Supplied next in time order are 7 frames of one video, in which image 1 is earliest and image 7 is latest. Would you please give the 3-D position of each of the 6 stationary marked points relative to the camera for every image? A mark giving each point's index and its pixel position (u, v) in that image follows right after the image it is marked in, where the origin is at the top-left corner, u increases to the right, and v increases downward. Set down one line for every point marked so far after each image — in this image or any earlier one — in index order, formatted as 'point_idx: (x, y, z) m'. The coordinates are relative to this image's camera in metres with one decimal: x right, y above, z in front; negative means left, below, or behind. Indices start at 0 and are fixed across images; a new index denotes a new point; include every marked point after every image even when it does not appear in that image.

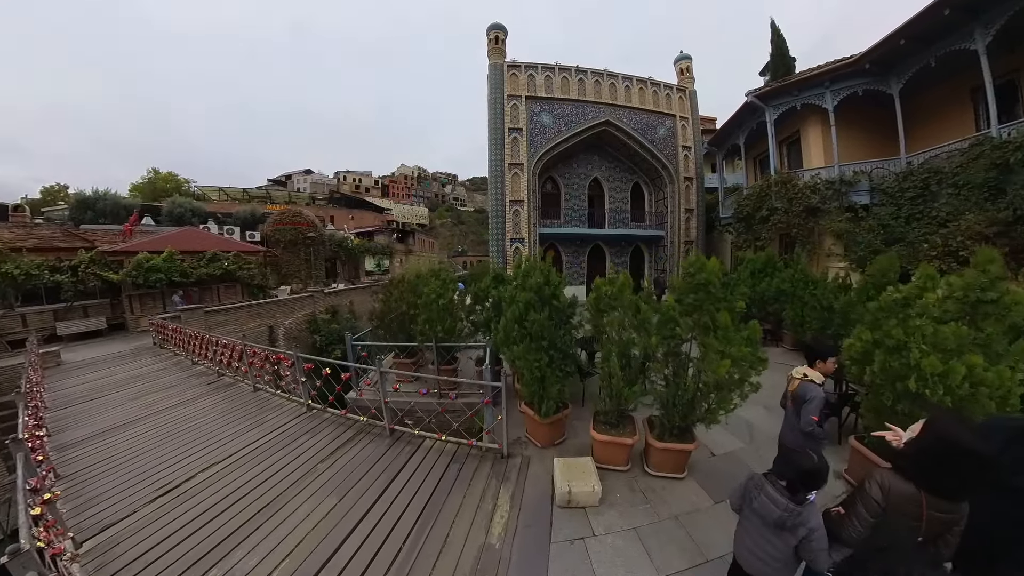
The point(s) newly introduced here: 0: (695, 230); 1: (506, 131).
0: (+5.0, +1.6, +14.1) m
1: (-0.1, +4.0, +13.4) m
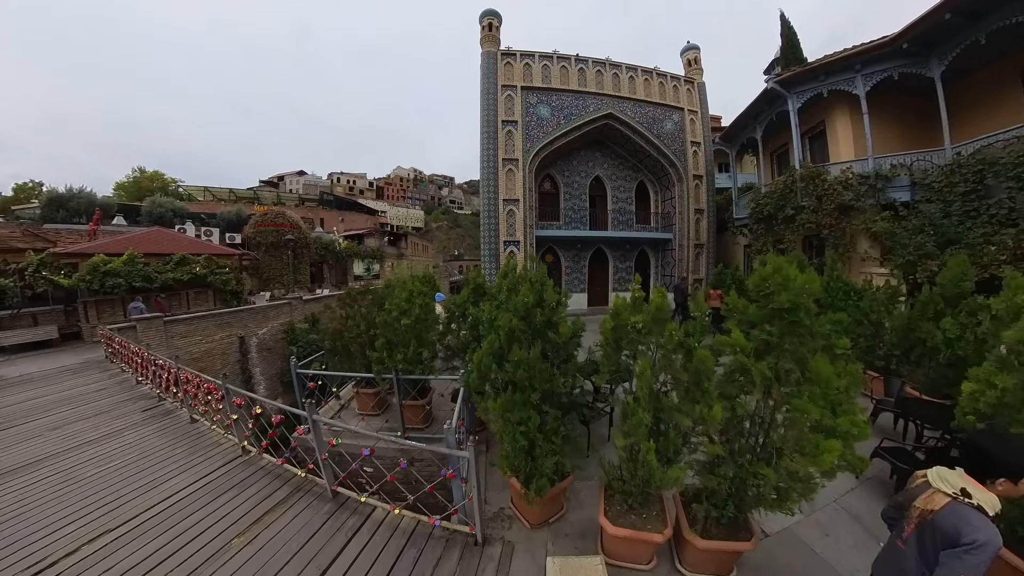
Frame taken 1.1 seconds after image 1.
0: (+4.8, +1.4, +12.7) m
1: (-0.3, +3.8, +12.0) m
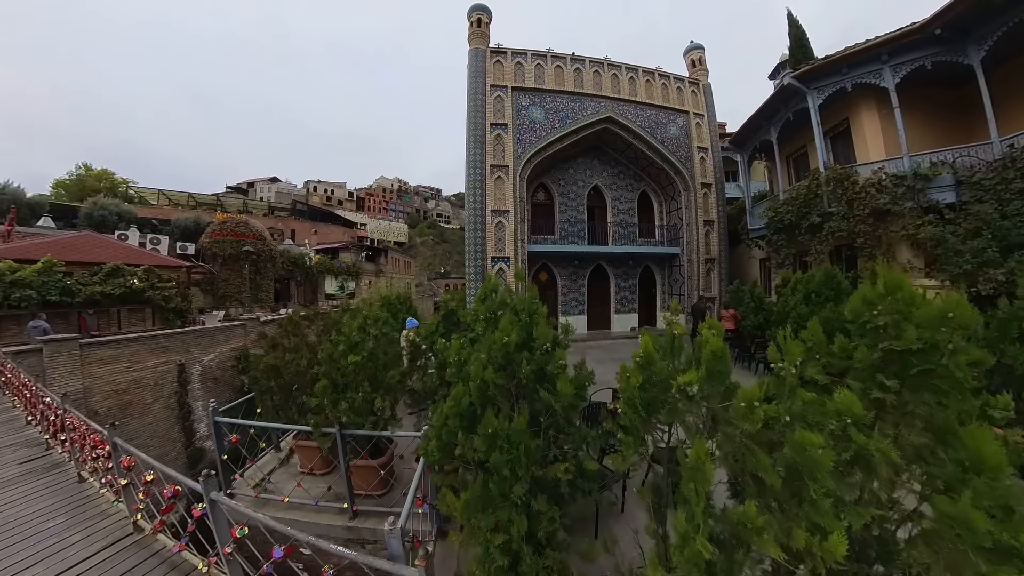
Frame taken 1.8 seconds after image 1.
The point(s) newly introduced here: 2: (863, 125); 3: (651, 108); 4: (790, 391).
0: (+4.6, +1.0, +11.4) m
1: (-0.5, +3.4, +10.8) m
2: (+6.4, +3.0, +9.4) m
3: (+3.0, +3.9, +11.2) m
4: (+1.2, -0.5, +2.2) m
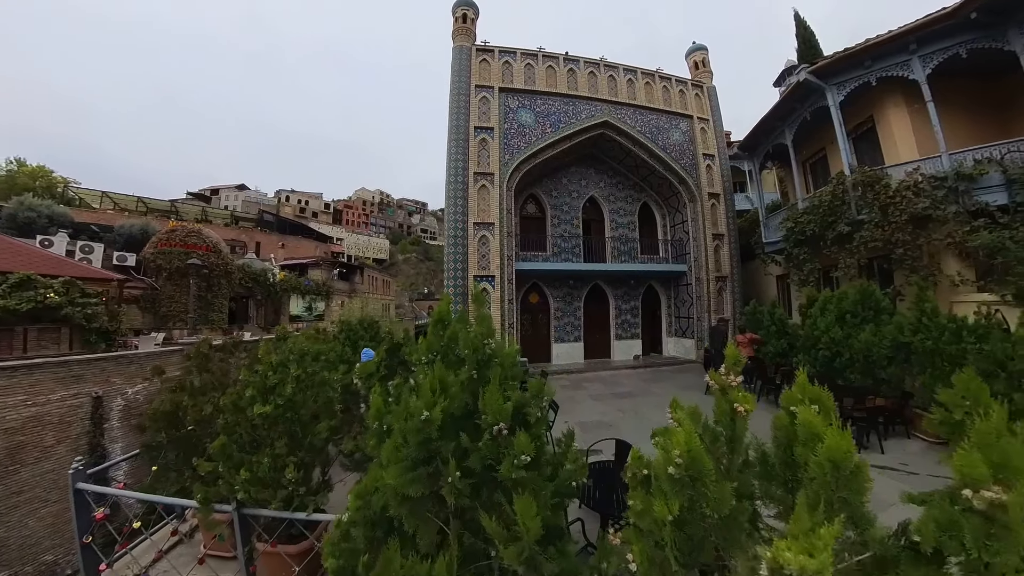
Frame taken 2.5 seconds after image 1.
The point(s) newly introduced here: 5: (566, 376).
0: (+4.4, +0.5, +10.2) m
1: (-0.8, +3.0, +9.7) m
2: (+6.1, +2.7, +8.3) m
3: (+2.8, +3.5, +10.1) m
4: (+1.0, -0.5, +1.0) m
5: (+1.0, -1.8, +10.1) m
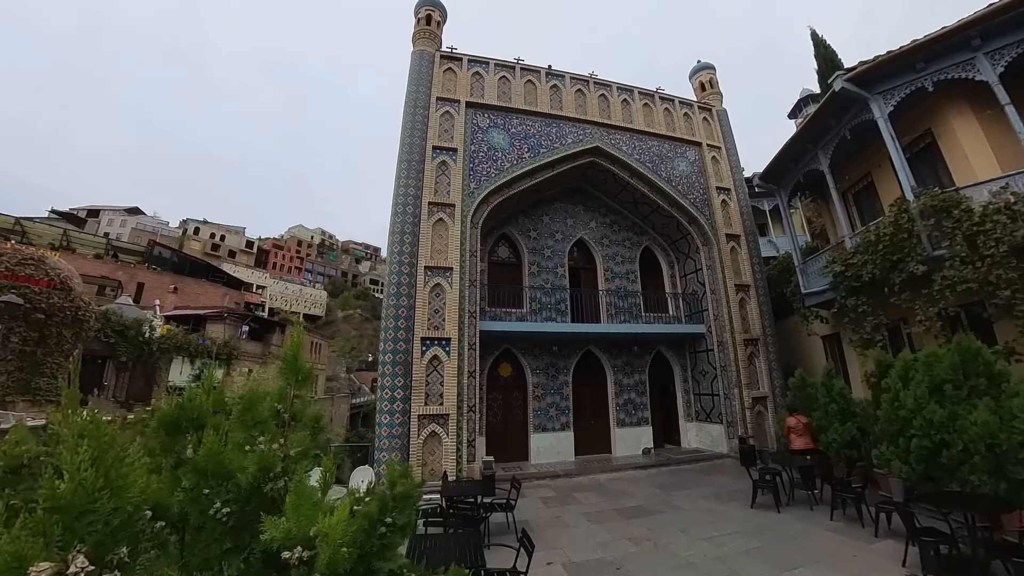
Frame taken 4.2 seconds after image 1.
0: (+3.8, -0.5, +7.9) m
1: (-1.3, +2.1, +7.7) m
2: (+5.7, +1.9, +6.6) m
3: (+2.3, +2.4, +8.4) m
4: (+0.8, +0.4, -1.4) m
5: (+0.5, -2.7, +7.1) m
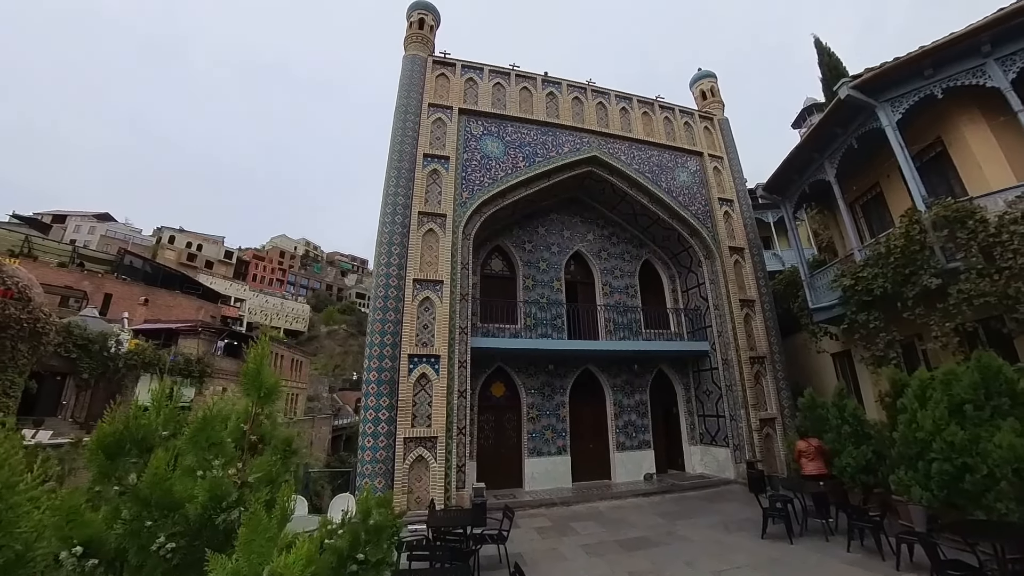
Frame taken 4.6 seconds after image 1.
0: (+3.7, -0.7, +7.5) m
1: (-1.3, +1.9, +7.3) m
2: (+5.6, +1.8, +6.4) m
3: (+2.2, +2.2, +8.1) m
4: (+0.9, +0.7, -1.8) m
5: (+0.4, -2.9, +6.6) m
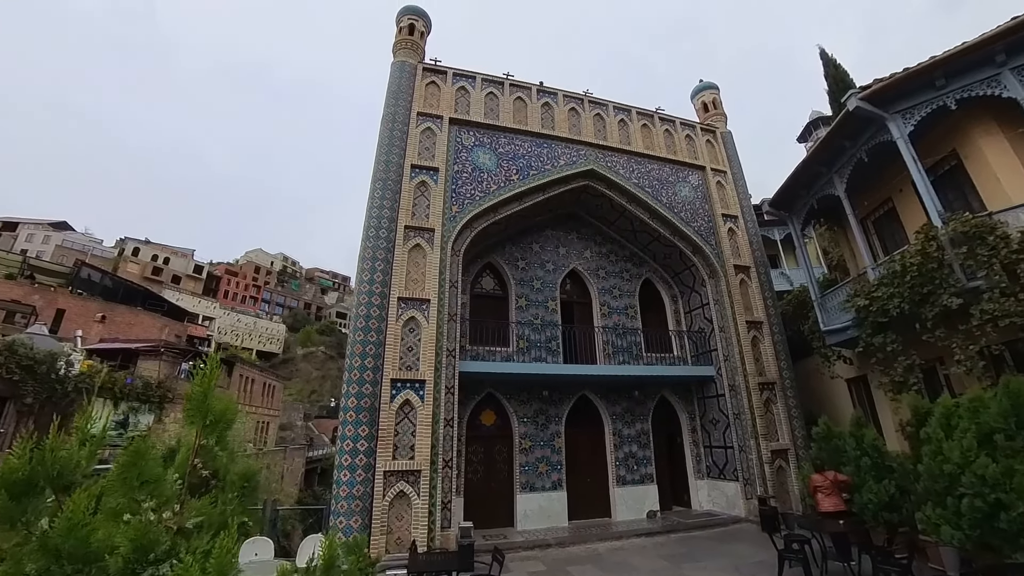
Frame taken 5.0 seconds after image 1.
0: (+3.6, -1.0, +7.1) m
1: (-1.4, +1.6, +6.9) m
2: (+5.6, +1.5, +6.1) m
3: (+2.1, +1.9, +7.8) m
4: (+1.0, +0.9, -2.2) m
5: (+0.3, -3.1, +5.9) m
